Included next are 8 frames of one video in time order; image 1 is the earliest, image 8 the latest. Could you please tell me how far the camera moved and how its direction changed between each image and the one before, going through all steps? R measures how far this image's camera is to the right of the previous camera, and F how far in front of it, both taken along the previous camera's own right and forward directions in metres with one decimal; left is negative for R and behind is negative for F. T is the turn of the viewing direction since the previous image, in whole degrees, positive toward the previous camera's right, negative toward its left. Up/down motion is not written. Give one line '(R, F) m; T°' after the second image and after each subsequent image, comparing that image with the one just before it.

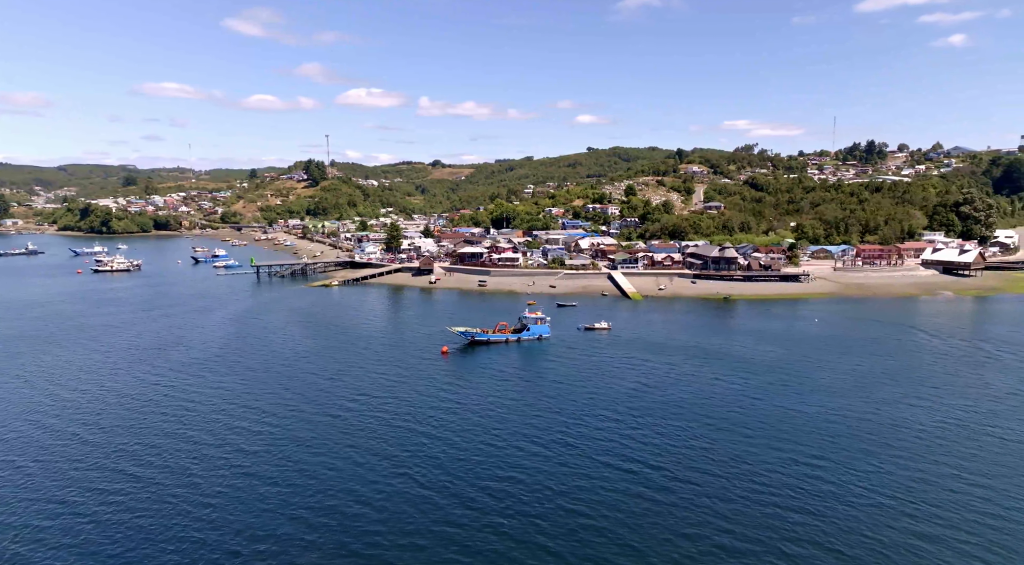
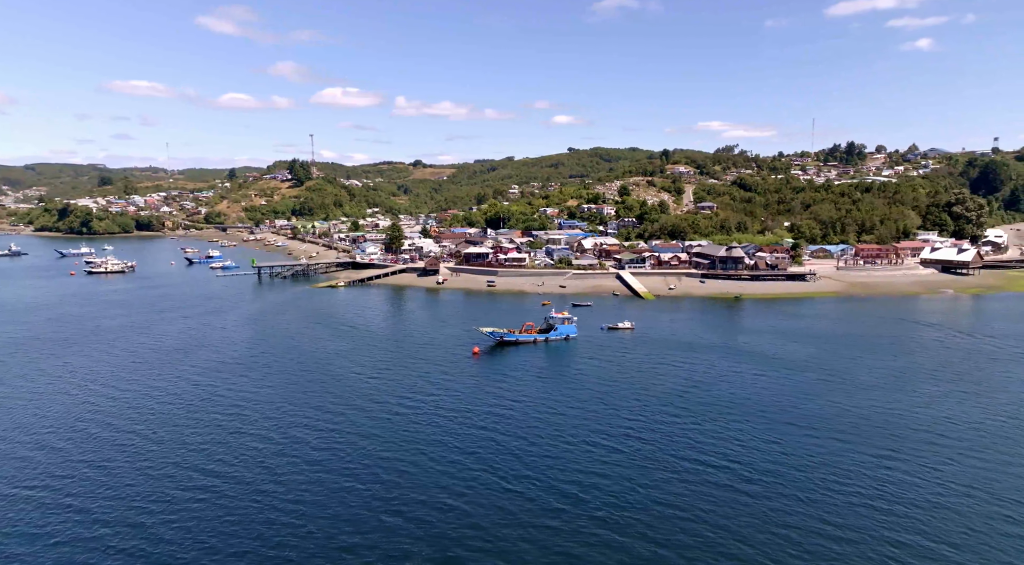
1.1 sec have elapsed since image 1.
(-3.0, -0.2) m; +2°
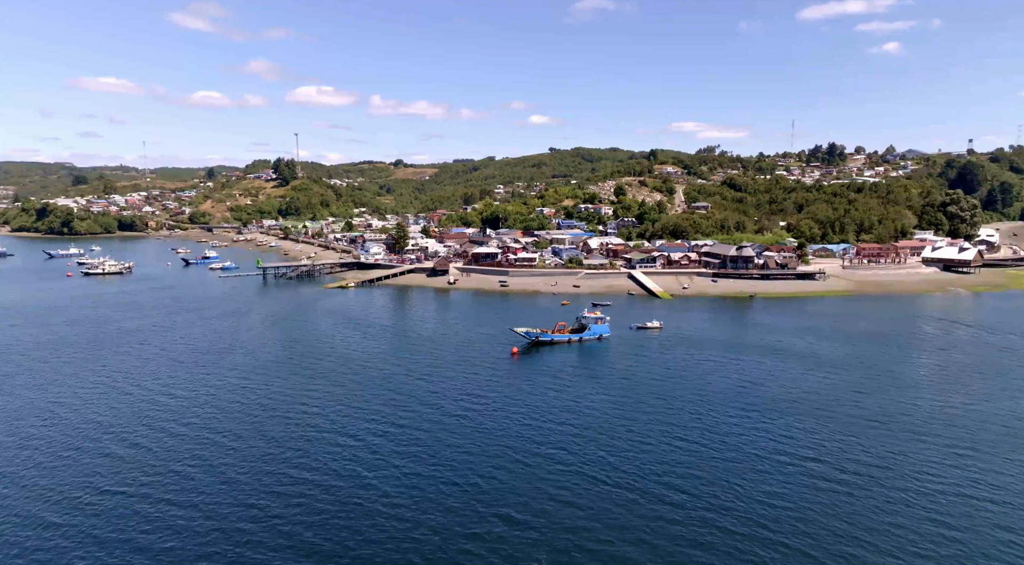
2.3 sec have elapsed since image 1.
(-3.4, -0.2) m; +2°
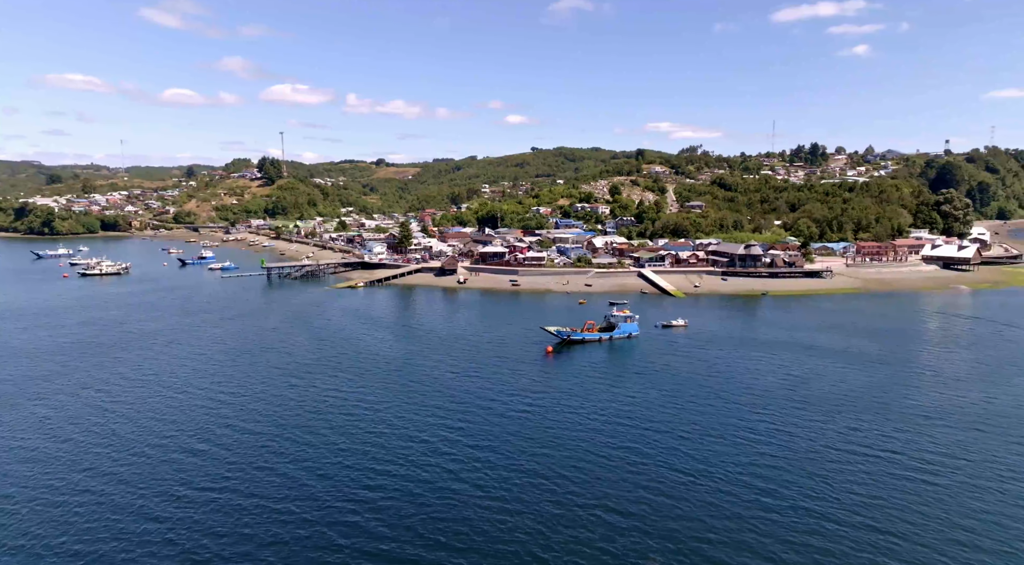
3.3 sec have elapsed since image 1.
(-3.2, -0.2) m; +2°
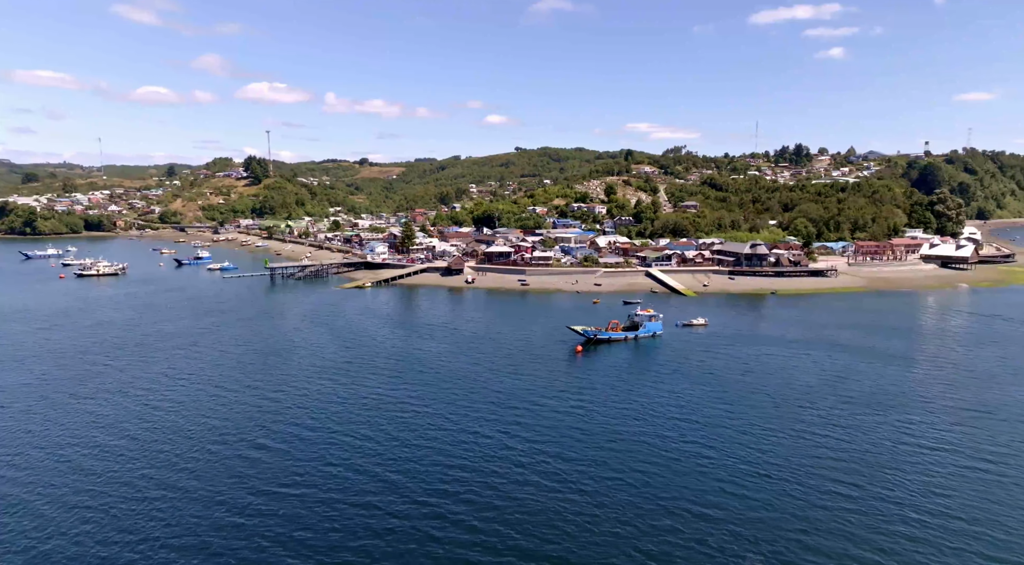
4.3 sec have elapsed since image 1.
(-2.7, -0.1) m; +2°
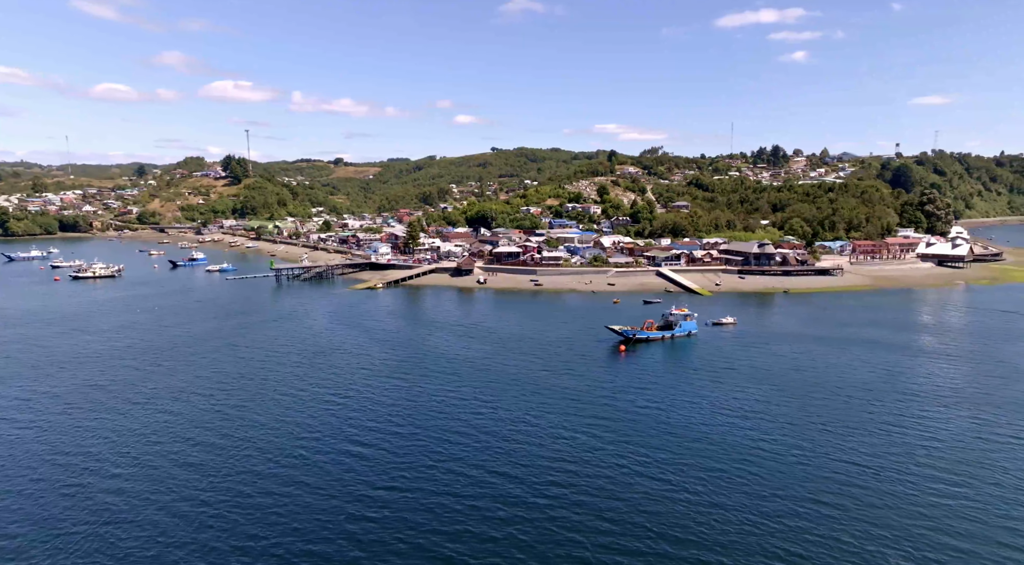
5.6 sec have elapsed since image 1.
(-4.1, -0.2) m; +2°
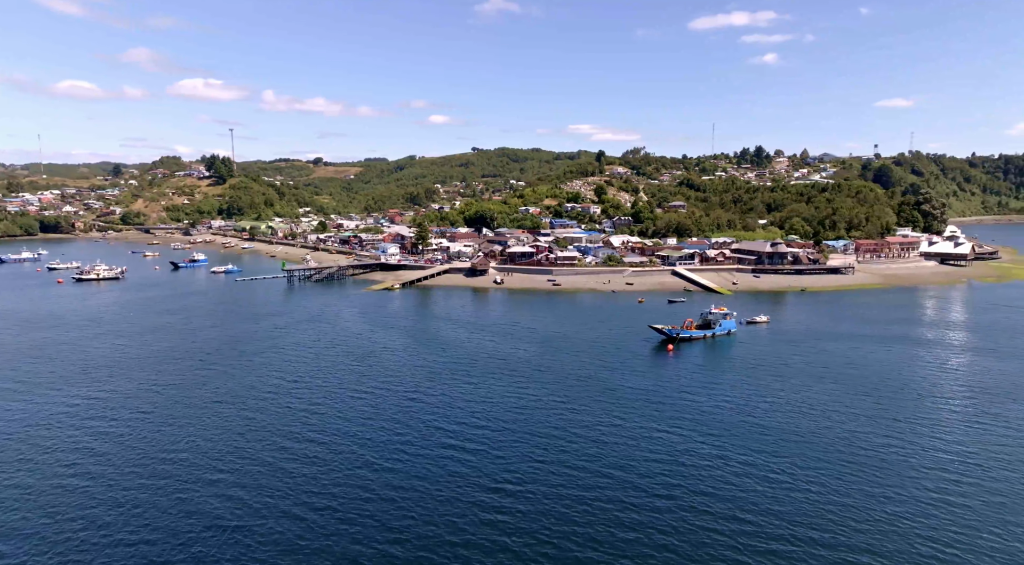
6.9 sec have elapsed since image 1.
(-4.2, -0.2) m; +2°
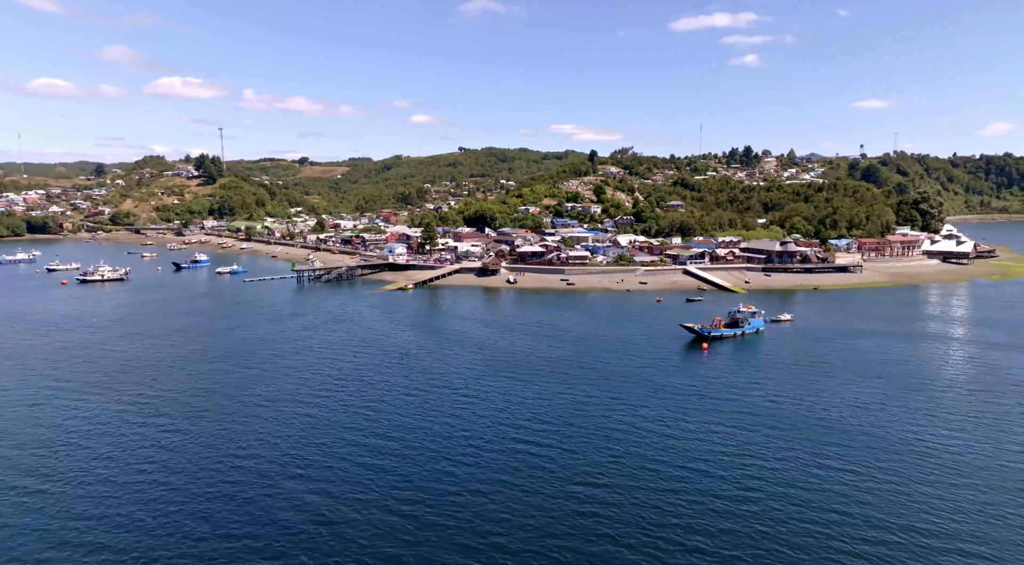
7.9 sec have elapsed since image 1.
(-3.0, -0.2) m; +1°
